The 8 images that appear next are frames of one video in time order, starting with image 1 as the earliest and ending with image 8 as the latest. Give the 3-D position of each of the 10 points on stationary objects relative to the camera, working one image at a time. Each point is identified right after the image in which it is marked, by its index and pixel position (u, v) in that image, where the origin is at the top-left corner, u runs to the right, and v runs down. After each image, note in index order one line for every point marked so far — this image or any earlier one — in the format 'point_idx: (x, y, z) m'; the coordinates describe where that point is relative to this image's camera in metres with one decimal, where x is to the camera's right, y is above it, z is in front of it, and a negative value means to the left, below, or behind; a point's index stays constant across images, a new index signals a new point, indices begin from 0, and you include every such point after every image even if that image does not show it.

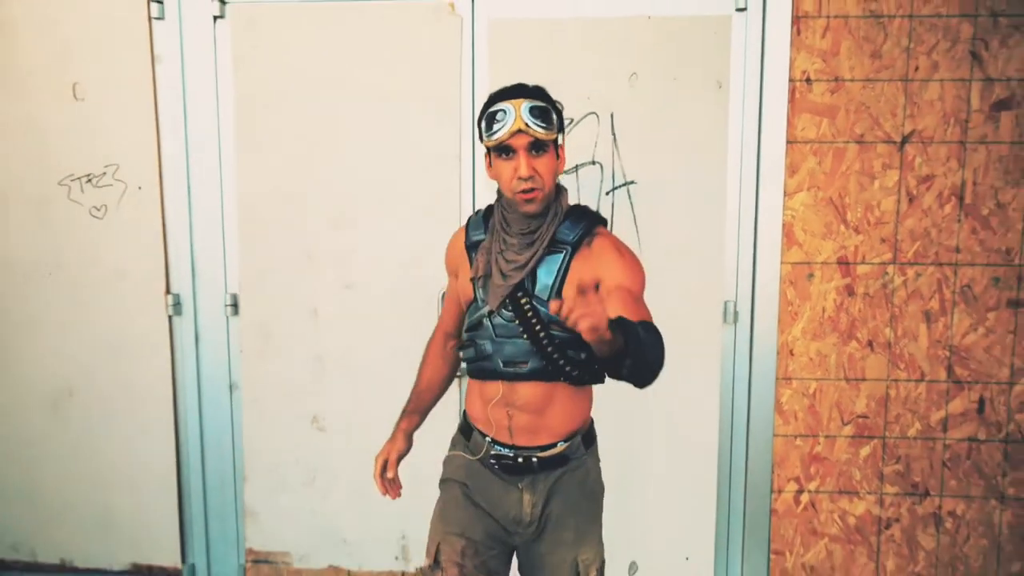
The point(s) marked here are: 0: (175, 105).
0: (-1.3, +0.7, +3.2) m
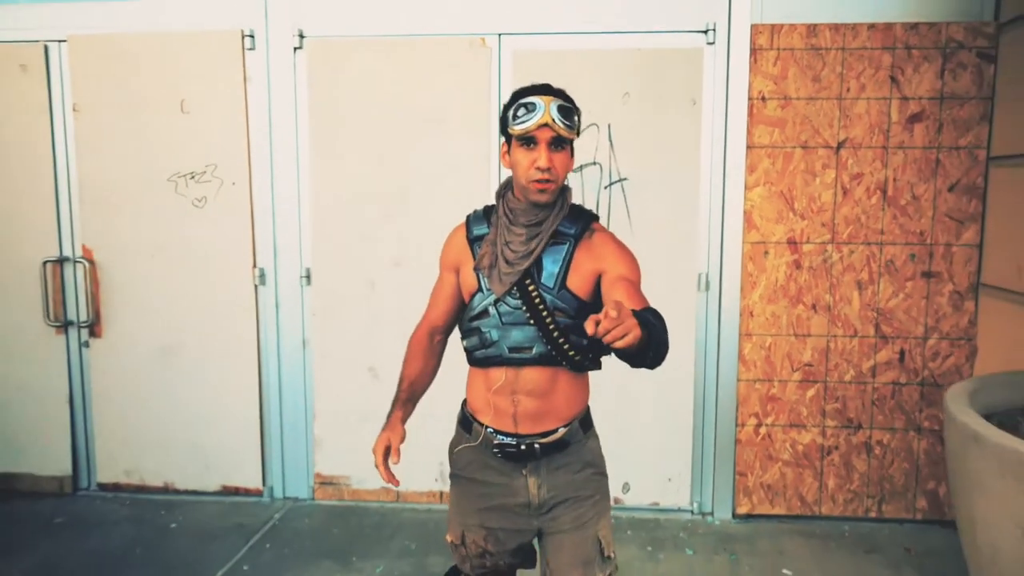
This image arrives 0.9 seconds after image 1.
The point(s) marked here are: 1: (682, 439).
0: (-1.2, +0.8, +4.0) m
1: (+0.8, -0.7, +4.0) m
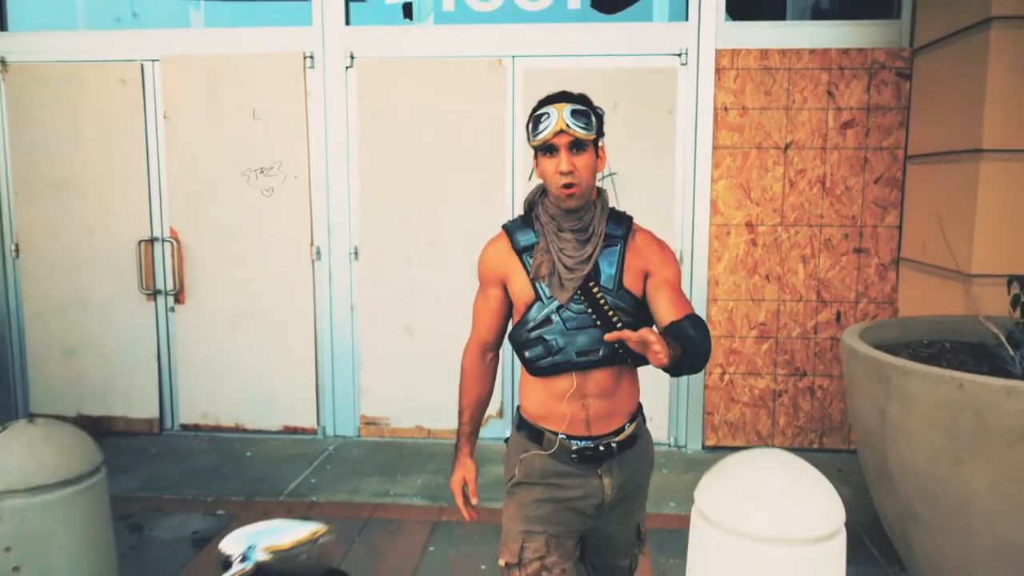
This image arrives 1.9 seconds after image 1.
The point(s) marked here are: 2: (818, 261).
0: (-1.1, +1.0, +4.9) m
1: (+0.9, -0.6, +4.9) m
2: (+1.7, +0.1, +4.7) m
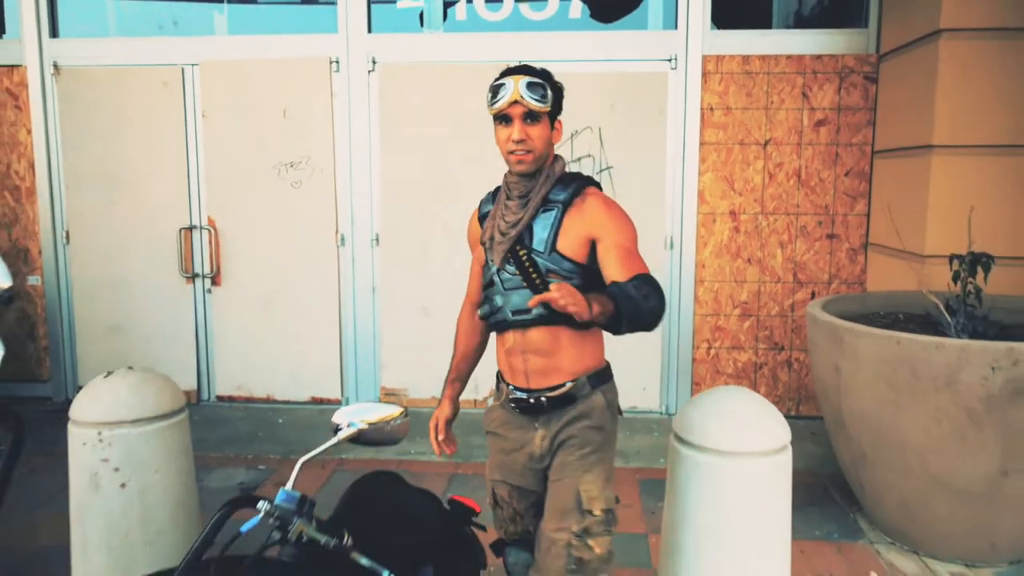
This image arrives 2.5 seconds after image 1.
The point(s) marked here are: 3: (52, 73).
0: (-1.1, +1.1, +5.4) m
1: (+0.9, -0.5, +5.4) m
2: (+1.8, +0.3, +5.2) m
3: (-3.0, +1.4, +5.5) m
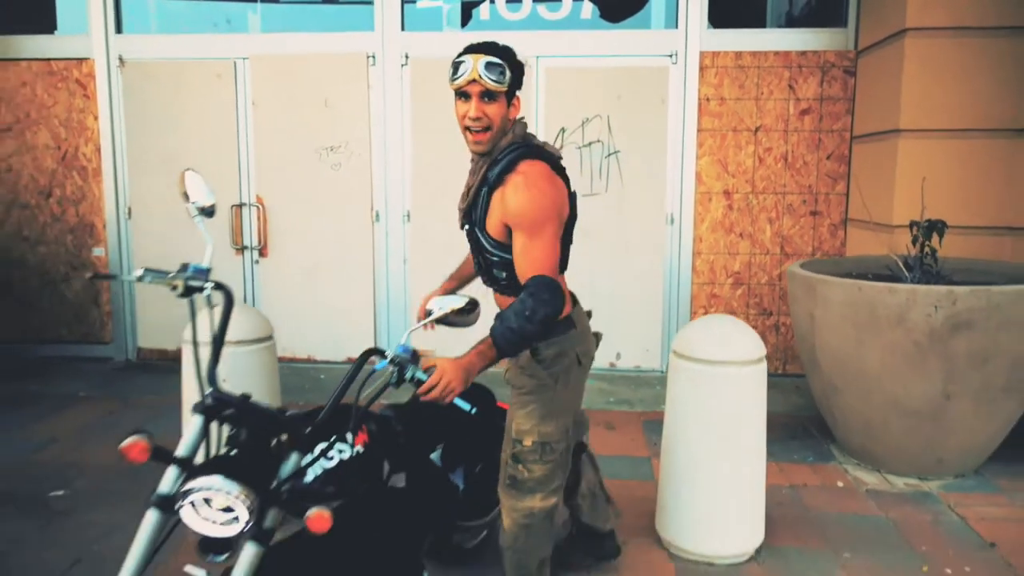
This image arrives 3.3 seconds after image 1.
0: (-1.0, +1.3, +6.0) m
1: (+1.0, -0.2, +6.0) m
2: (+1.9, +0.5, +5.9) m
3: (-2.9, +1.6, +6.2) m
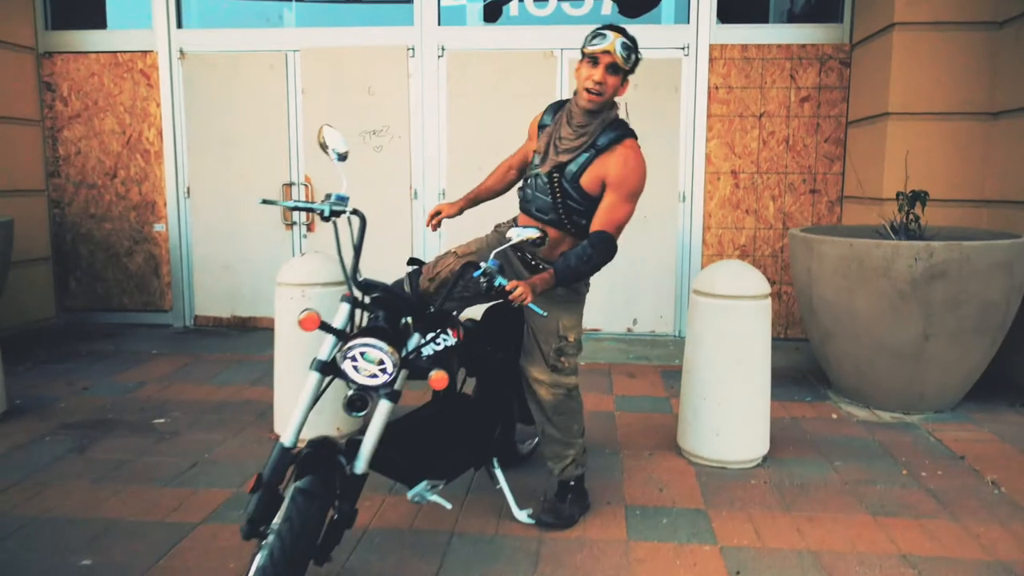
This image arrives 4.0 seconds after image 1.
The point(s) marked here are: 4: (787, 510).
0: (-0.7, +1.5, +6.6) m
1: (+1.2, 0.0, +6.6) m
2: (+2.1, +0.7, +6.5) m
3: (-2.7, +1.9, +6.8) m
4: (+1.1, -0.9, +3.4) m
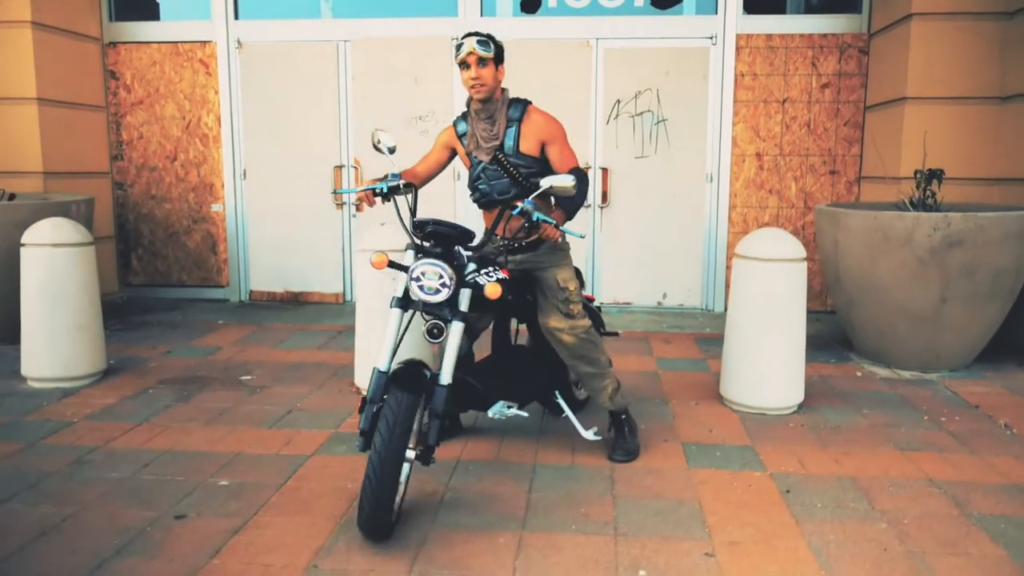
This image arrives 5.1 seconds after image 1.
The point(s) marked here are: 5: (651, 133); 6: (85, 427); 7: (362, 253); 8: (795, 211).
0: (-0.4, +1.7, +7.1) m
1: (+1.6, +0.2, +7.1) m
2: (+2.4, +0.9, +6.9) m
3: (-2.4, +2.1, +7.2) m
4: (+1.4, -0.7, +3.8) m
5: (+1.1, +1.3, +6.9) m
6: (-2.1, -0.7, +4.0) m
7: (-0.8, +0.2, +4.4) m
8: (+2.4, +0.6, +7.0) m
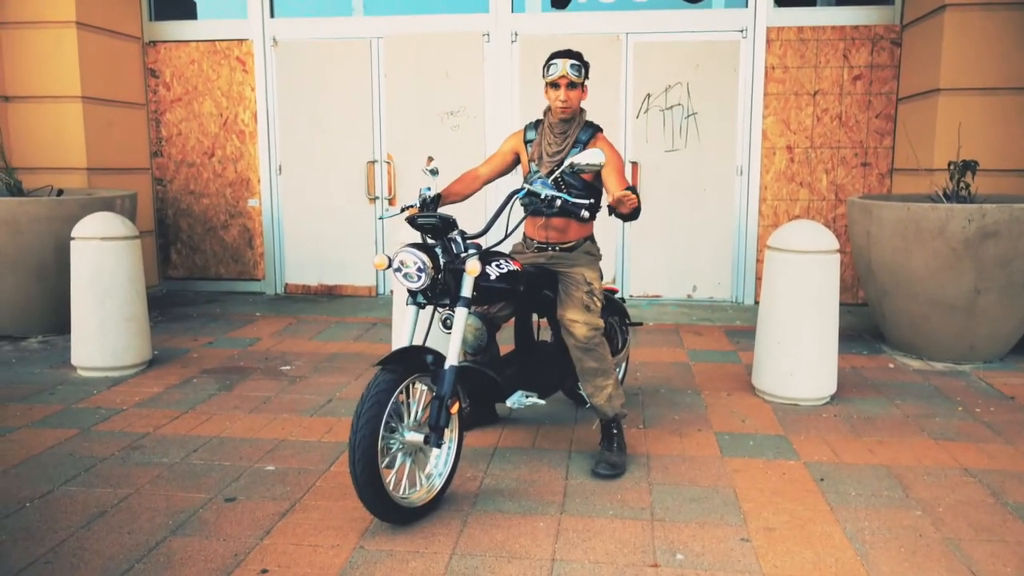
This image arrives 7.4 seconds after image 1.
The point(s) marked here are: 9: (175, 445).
0: (-0.2, +1.8, +7.1) m
1: (+1.8, +0.2, +7.1) m
2: (+2.7, +1.0, +6.9) m
3: (-2.1, +2.1, +7.3) m
4: (+1.6, -0.7, +3.9) m
5: (+1.4, +1.3, +7.0) m
6: (-1.9, -0.6, +4.2) m
7: (-0.6, +0.2, +4.5) m
8: (+2.6, +0.7, +7.0) m
9: (-1.5, -0.7, +3.7) m
